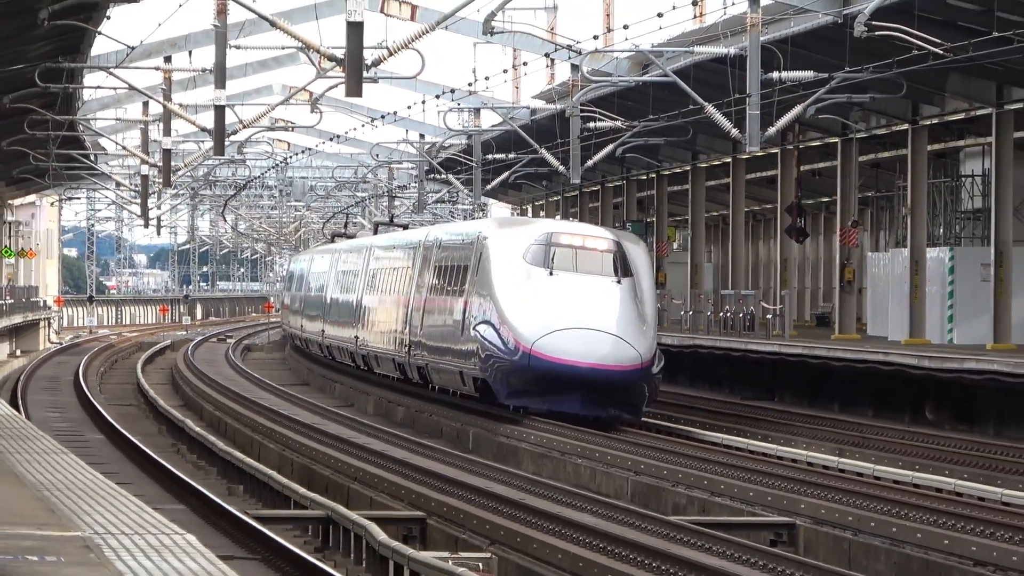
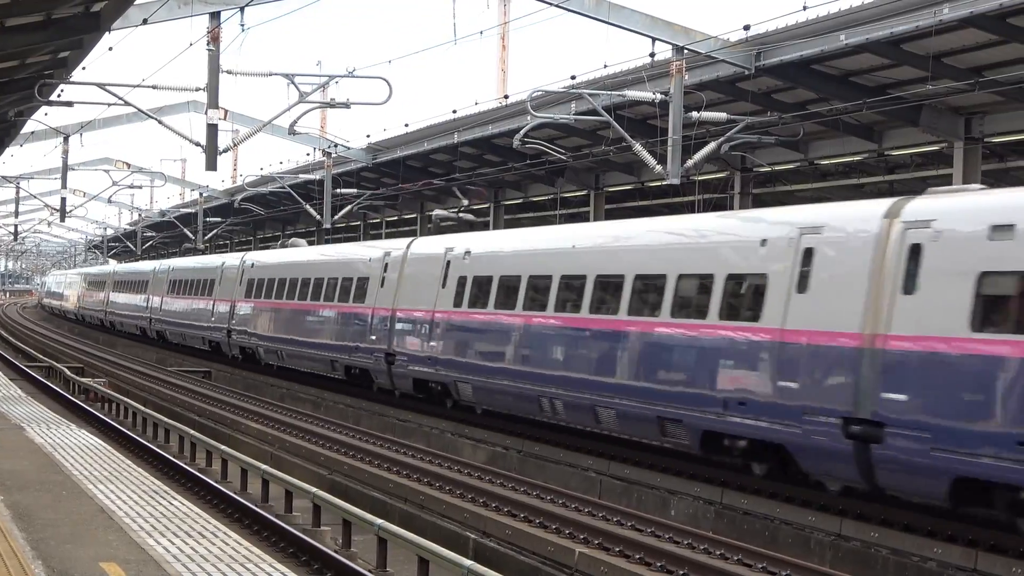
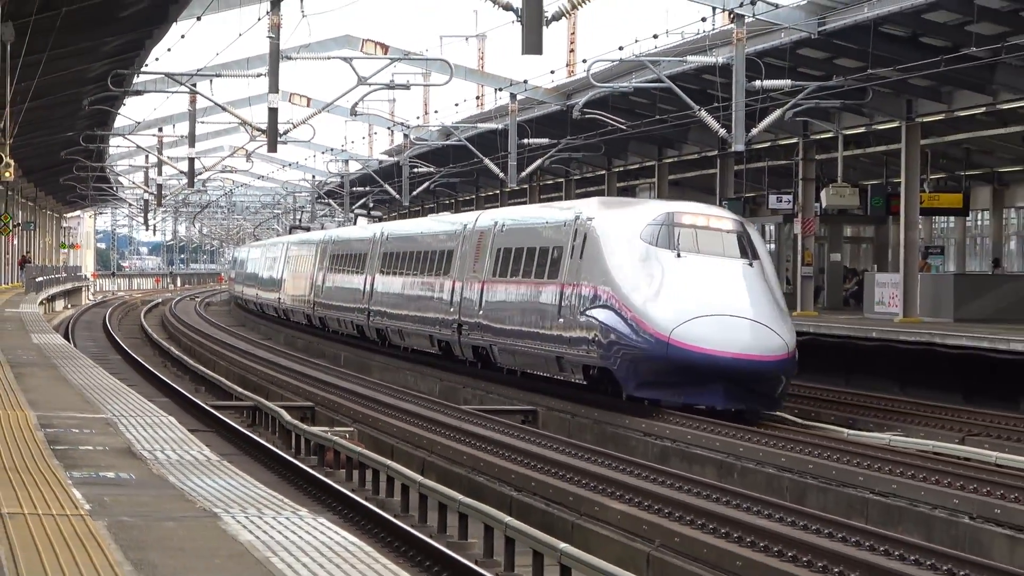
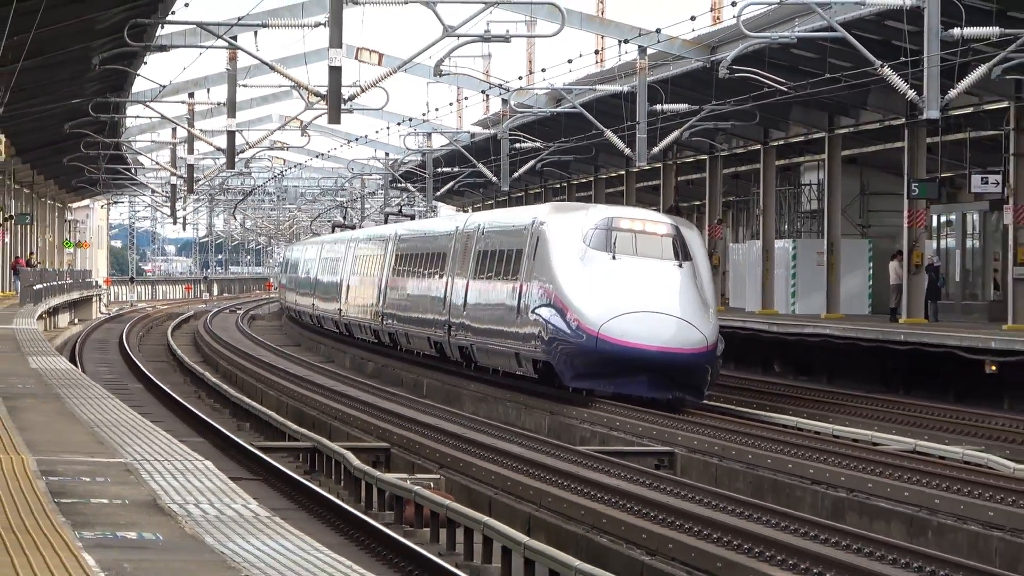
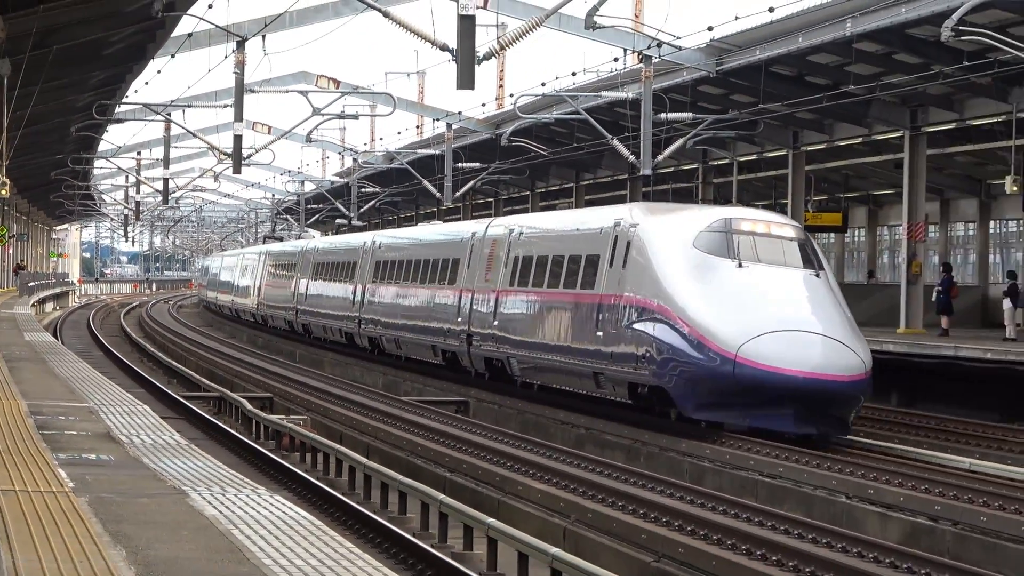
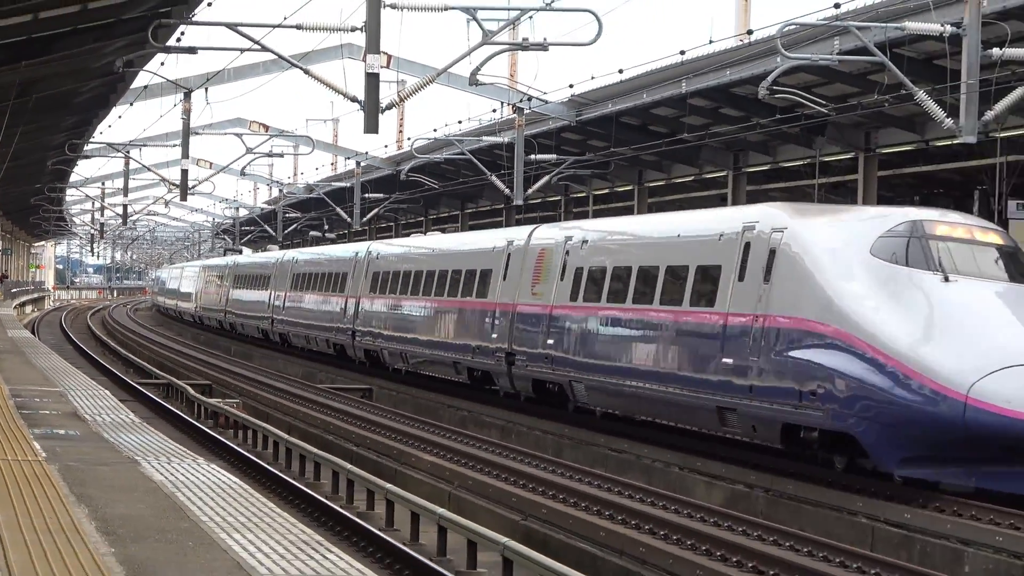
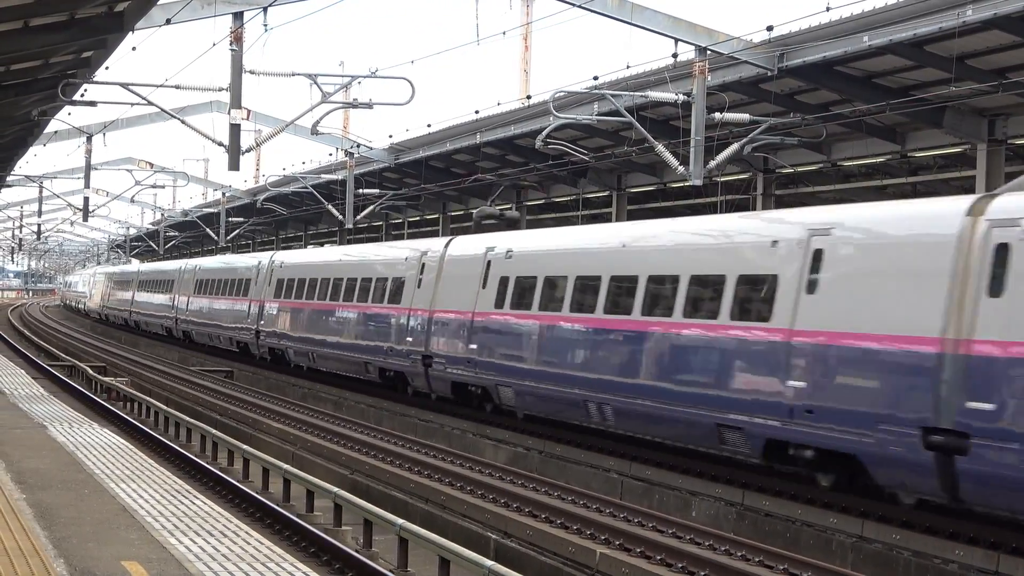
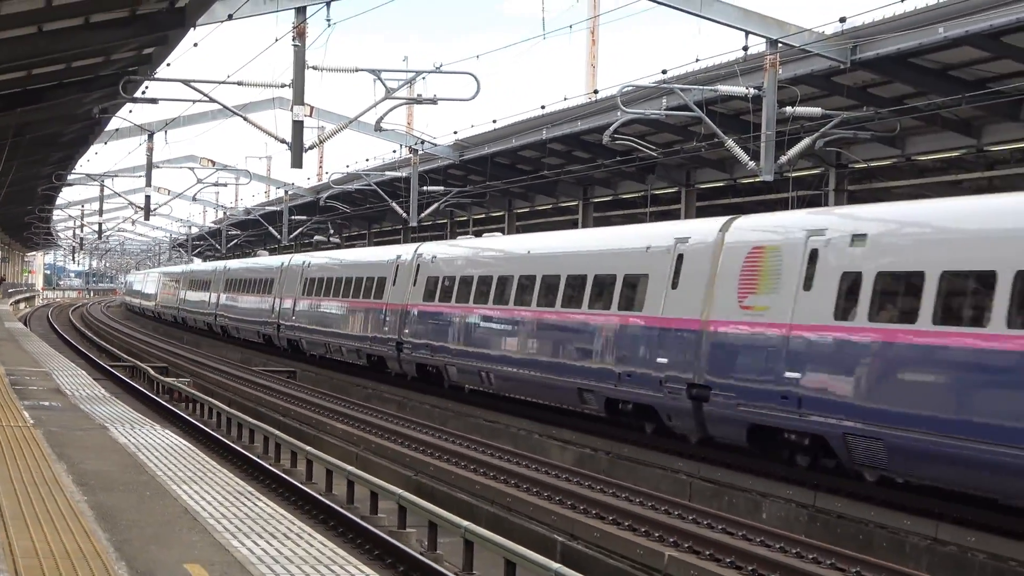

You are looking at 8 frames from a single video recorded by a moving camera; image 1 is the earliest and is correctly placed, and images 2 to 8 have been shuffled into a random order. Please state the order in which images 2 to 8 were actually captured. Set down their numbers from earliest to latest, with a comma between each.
4, 3, 5, 6, 8, 2, 7
